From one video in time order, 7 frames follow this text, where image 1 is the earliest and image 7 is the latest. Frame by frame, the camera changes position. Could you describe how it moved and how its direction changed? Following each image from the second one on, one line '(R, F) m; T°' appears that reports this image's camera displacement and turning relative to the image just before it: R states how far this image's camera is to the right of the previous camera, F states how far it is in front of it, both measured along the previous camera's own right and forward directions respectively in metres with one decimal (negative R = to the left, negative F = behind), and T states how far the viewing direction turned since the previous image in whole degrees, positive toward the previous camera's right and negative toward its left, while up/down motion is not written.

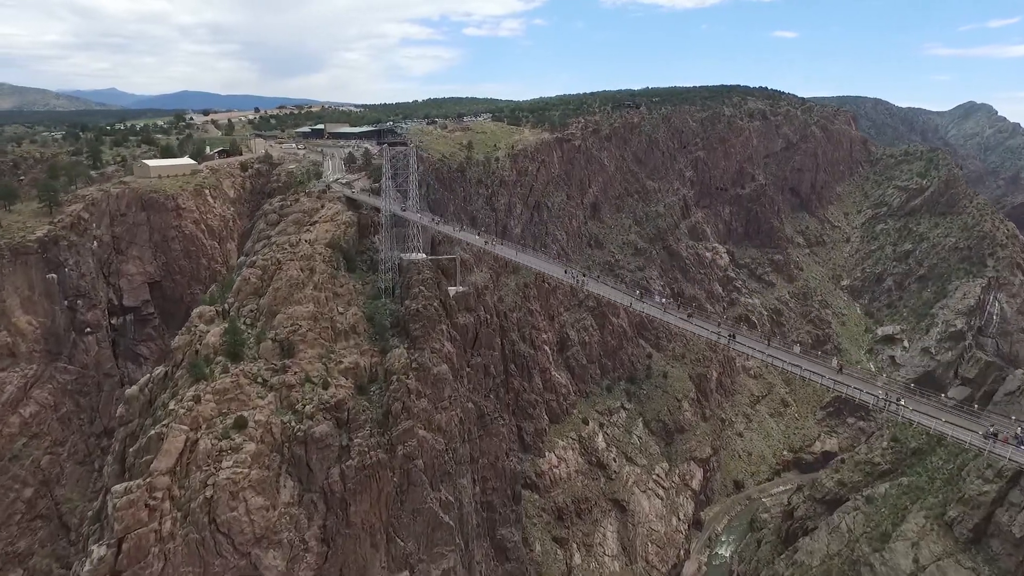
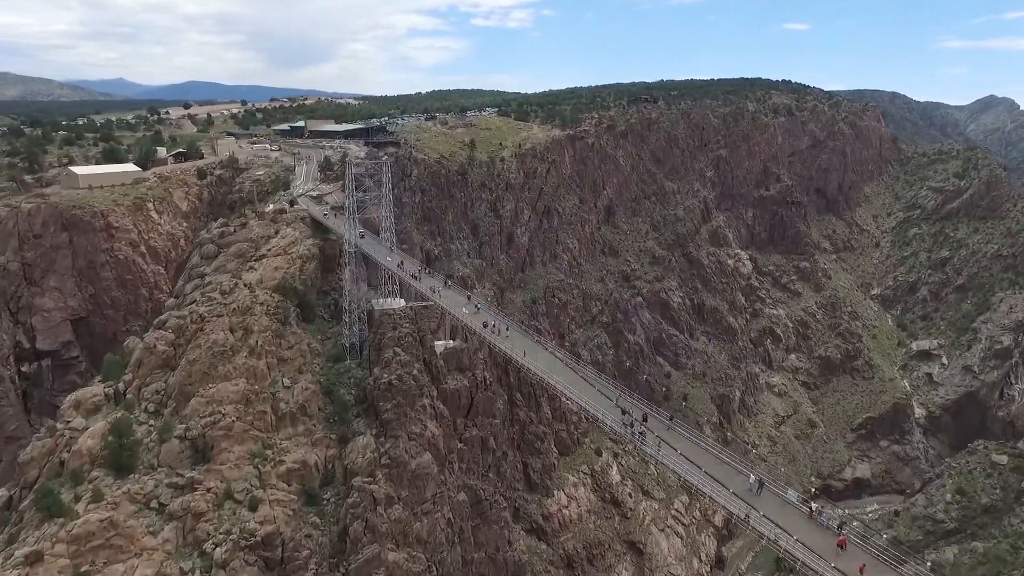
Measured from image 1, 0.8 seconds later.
(0.0, +6.3) m; -1°
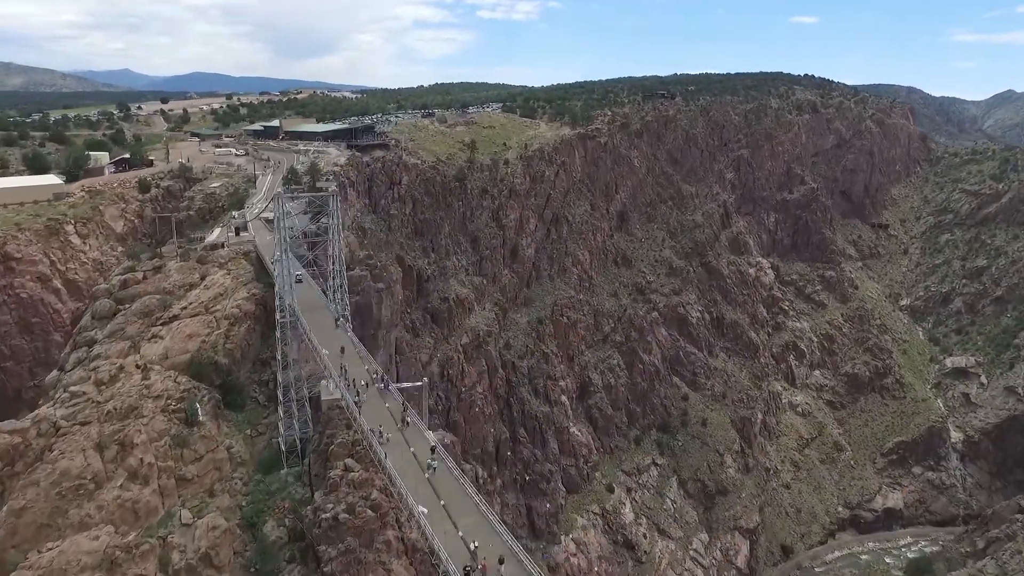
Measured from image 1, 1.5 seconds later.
(0.0, +5.7) m; 0°
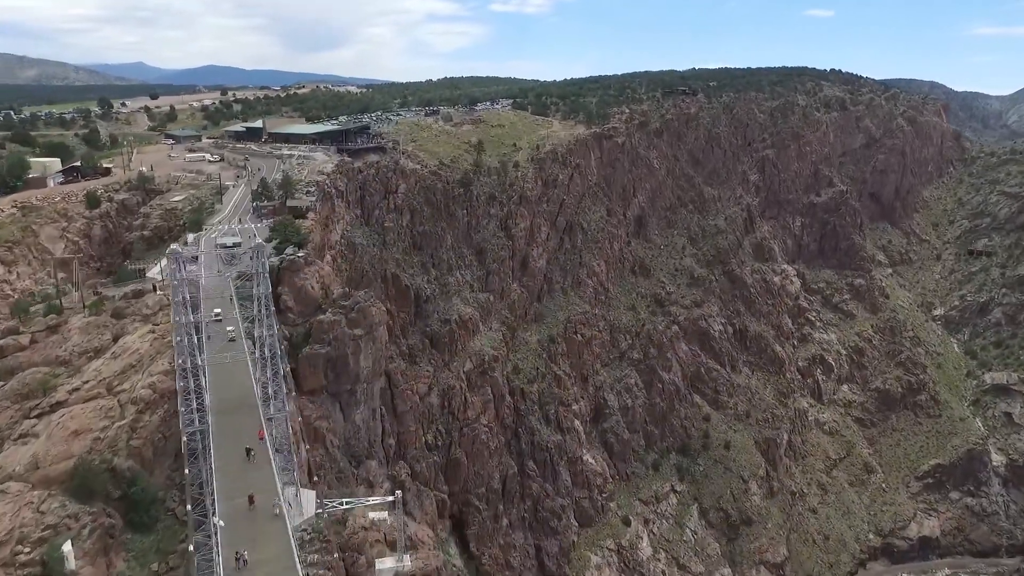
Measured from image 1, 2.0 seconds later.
(0.0, +4.2) m; -1°
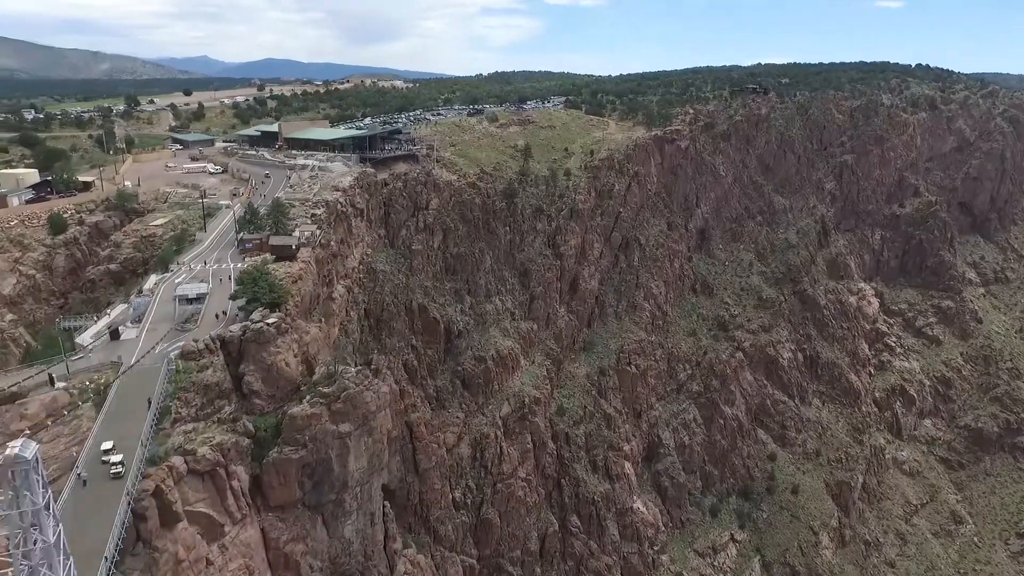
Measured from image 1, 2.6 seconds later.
(0.0, +5.0) m; -4°
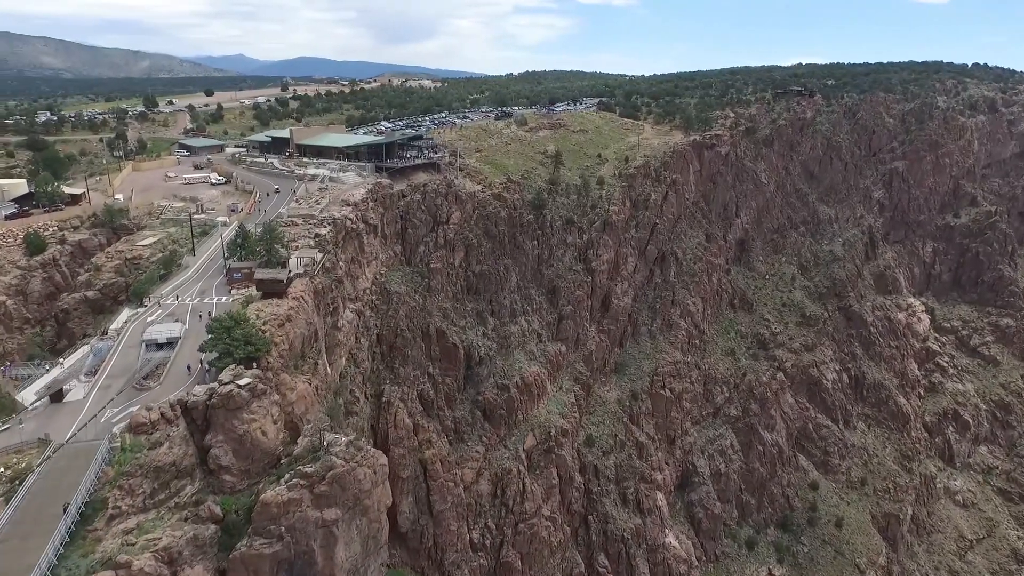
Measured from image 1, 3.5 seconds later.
(0.0, +2.5) m; -2°
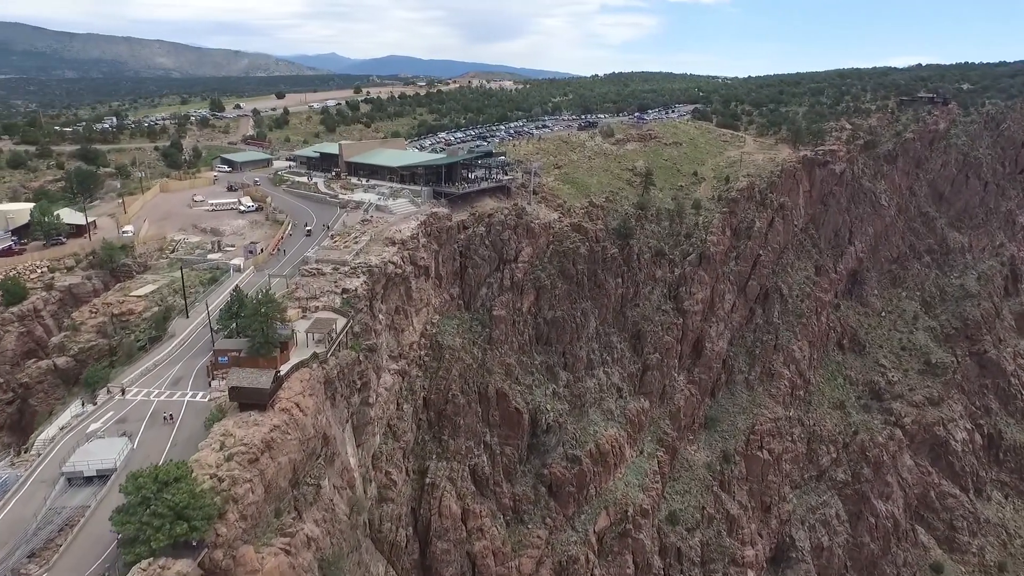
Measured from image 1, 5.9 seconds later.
(-0.1, +4.5) m; -7°
